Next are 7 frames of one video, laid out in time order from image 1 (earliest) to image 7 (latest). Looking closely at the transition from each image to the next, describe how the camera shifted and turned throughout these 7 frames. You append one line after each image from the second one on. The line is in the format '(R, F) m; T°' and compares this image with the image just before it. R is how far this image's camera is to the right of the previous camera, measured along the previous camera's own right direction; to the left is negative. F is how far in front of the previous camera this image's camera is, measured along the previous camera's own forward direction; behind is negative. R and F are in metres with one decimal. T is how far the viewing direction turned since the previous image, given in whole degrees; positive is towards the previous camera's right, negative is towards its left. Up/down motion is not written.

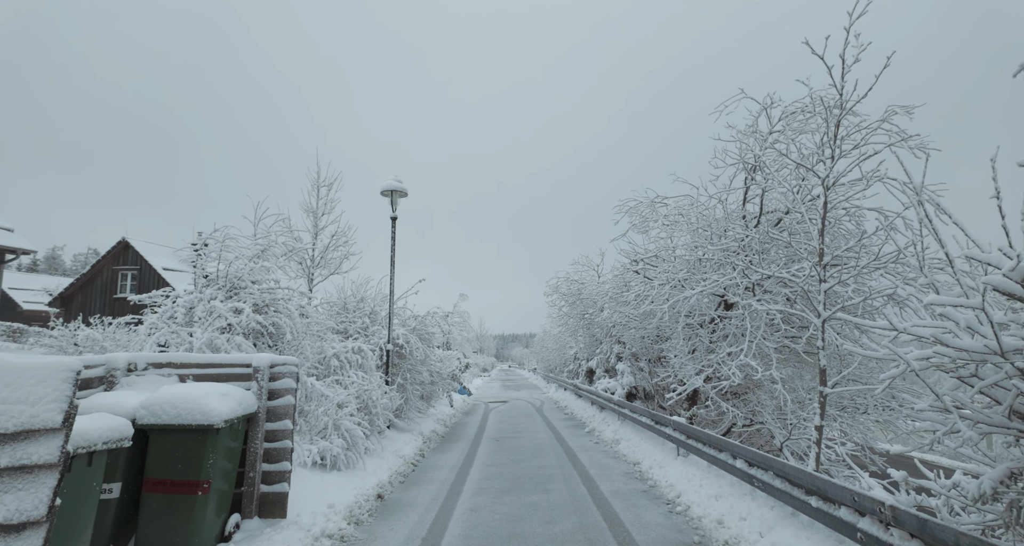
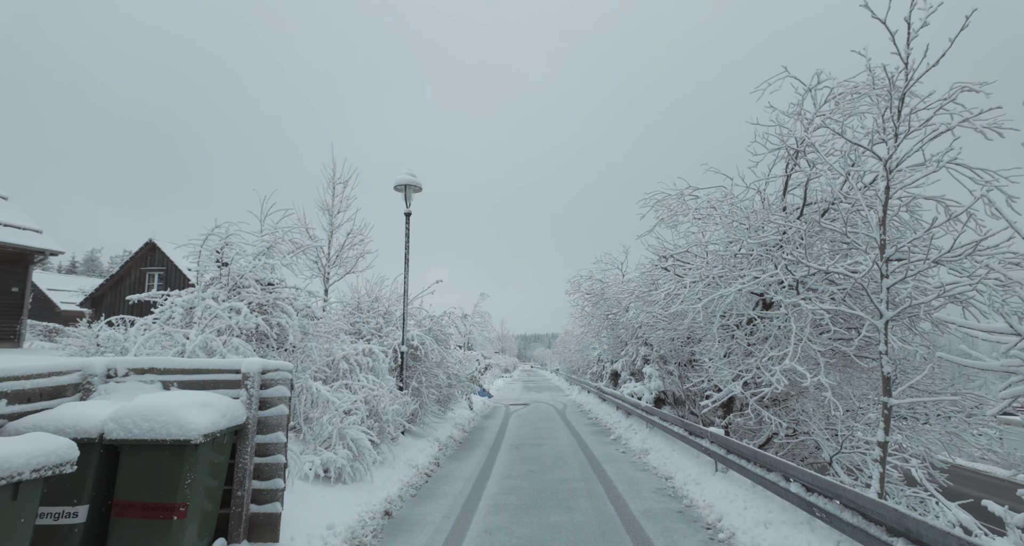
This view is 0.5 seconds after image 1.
(0.0, +0.6) m; -2°
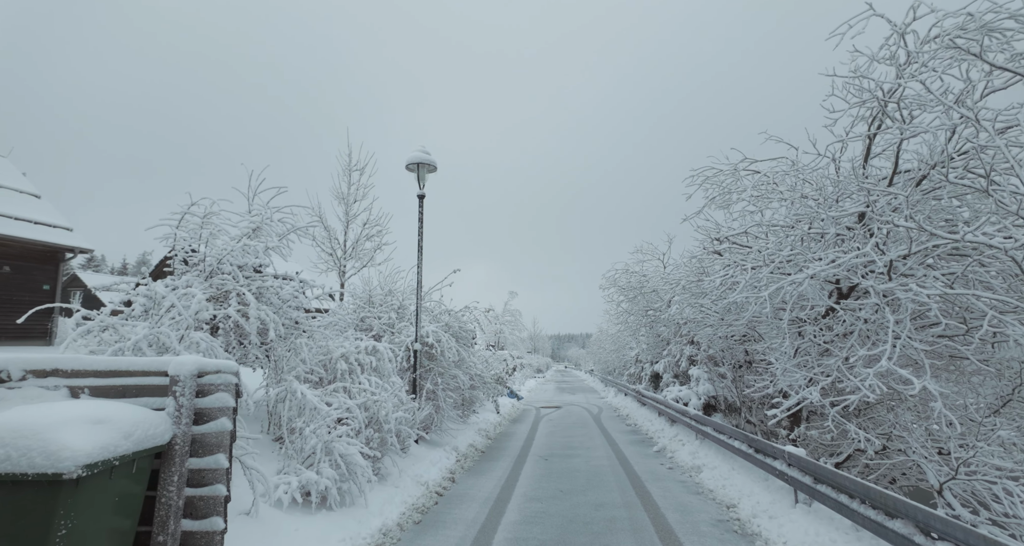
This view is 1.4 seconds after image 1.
(+0.1, +1.3) m; -4°
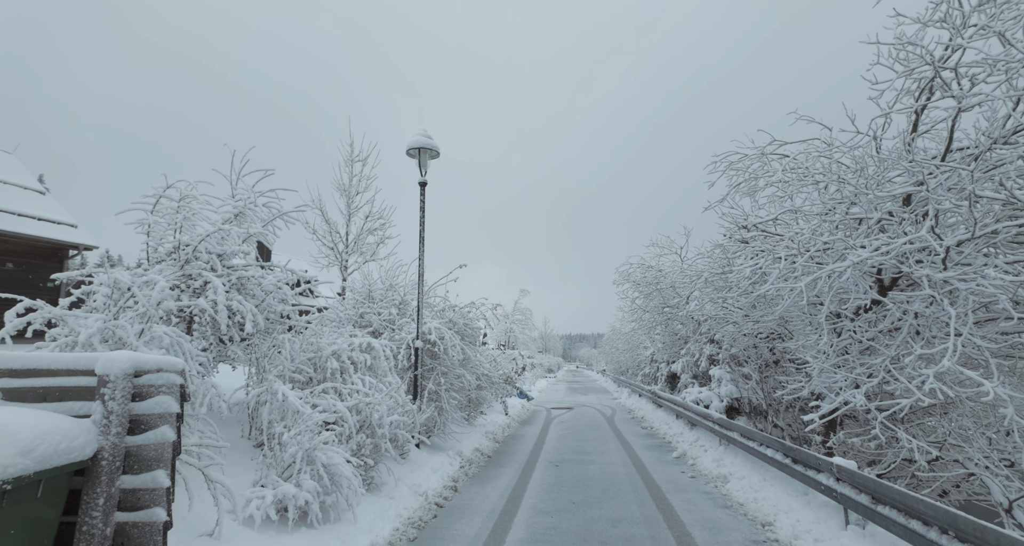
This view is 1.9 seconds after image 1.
(+0.1, +0.7) m; -1°
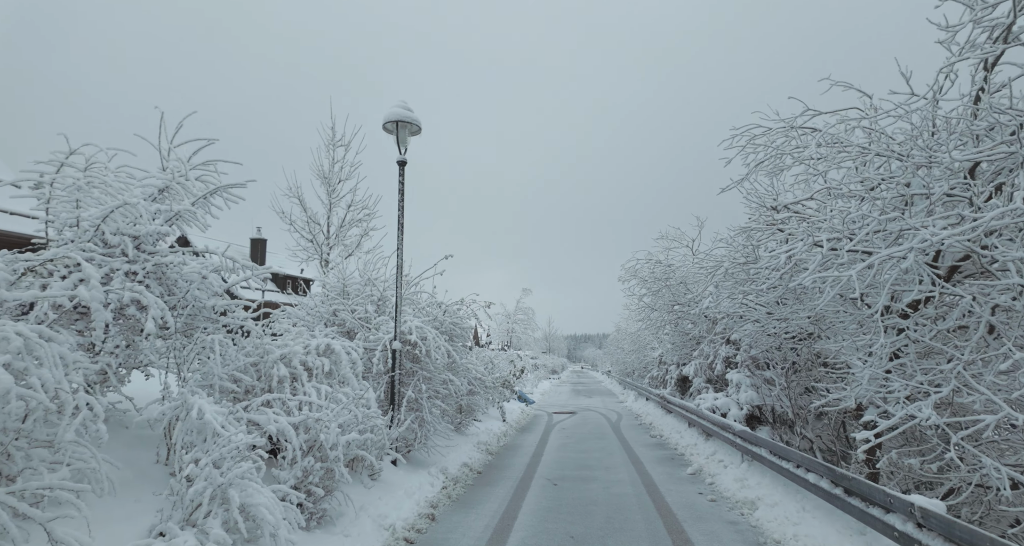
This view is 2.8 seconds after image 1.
(+0.2, +1.2) m; -1°
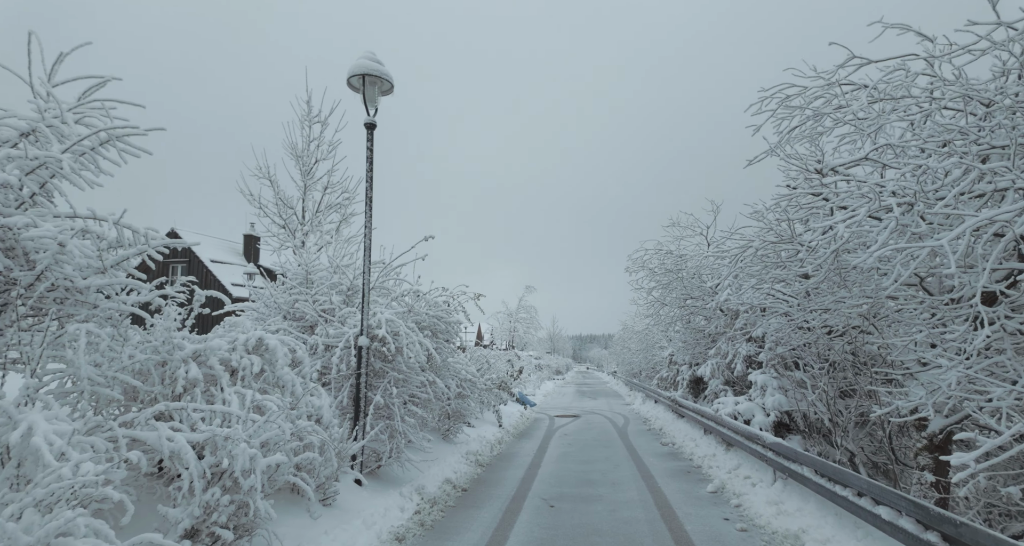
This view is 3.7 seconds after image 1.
(+0.2, +1.3) m; -1°
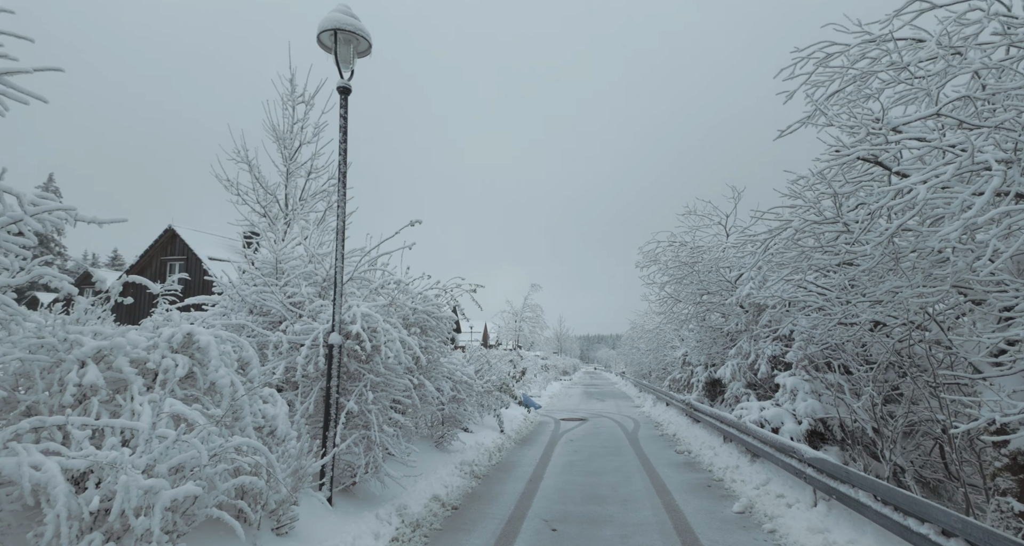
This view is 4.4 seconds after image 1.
(+0.1, +0.9) m; -1°
